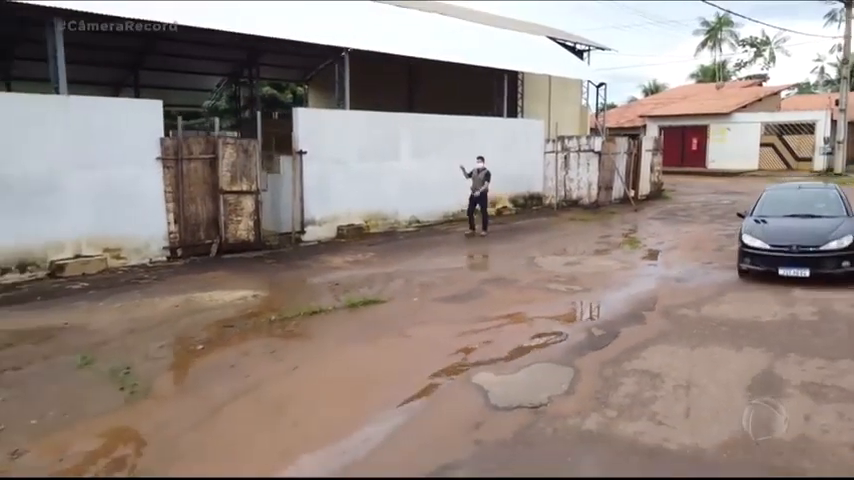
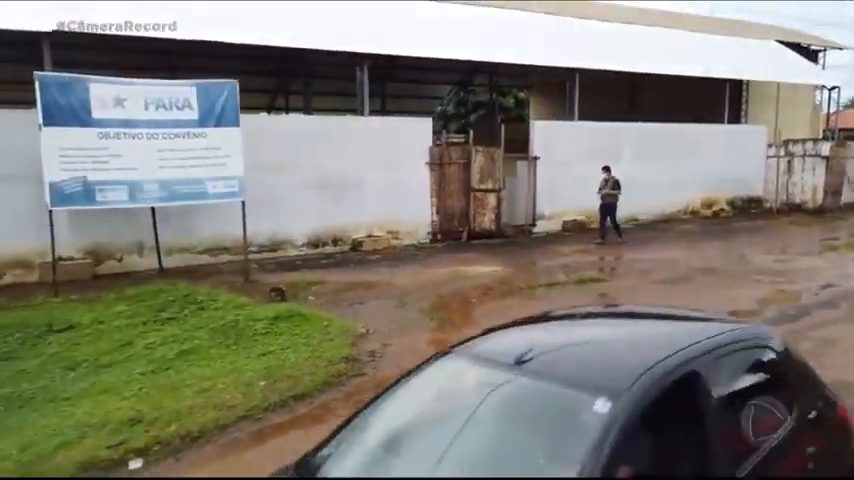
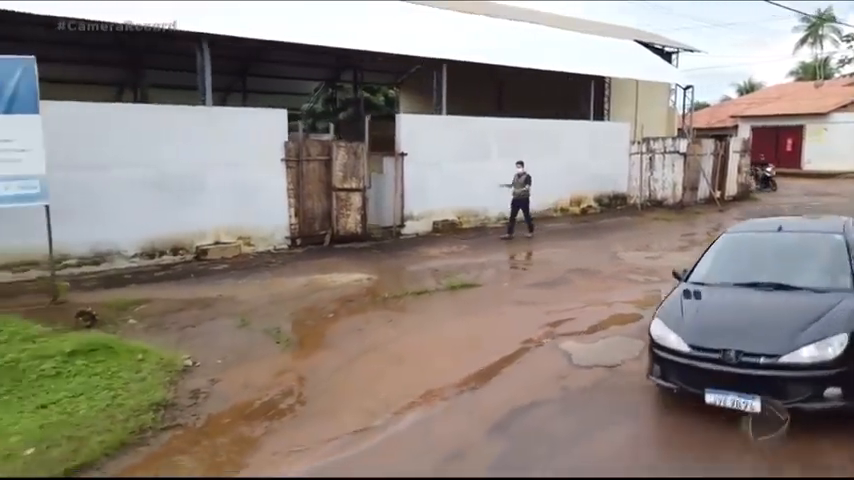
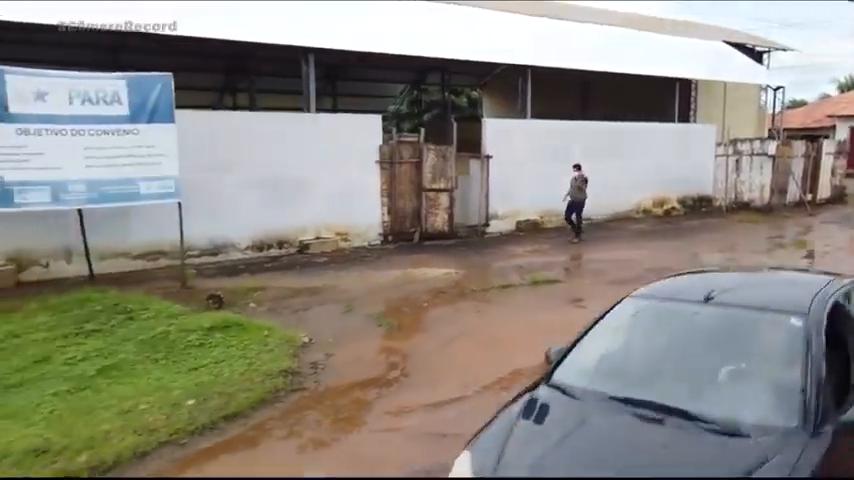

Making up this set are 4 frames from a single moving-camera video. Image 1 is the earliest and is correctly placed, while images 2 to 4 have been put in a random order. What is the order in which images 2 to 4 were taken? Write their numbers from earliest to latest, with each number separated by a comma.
3, 4, 2
